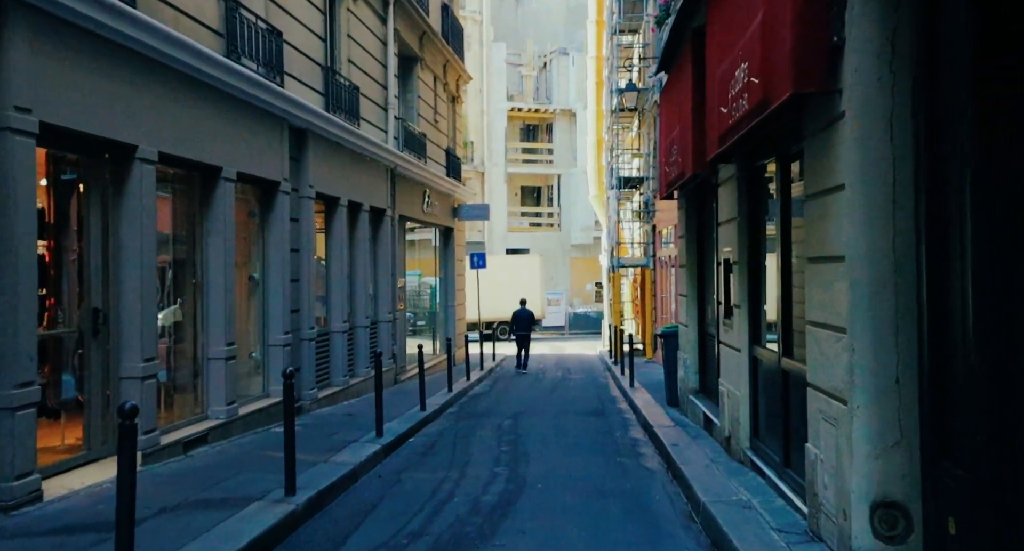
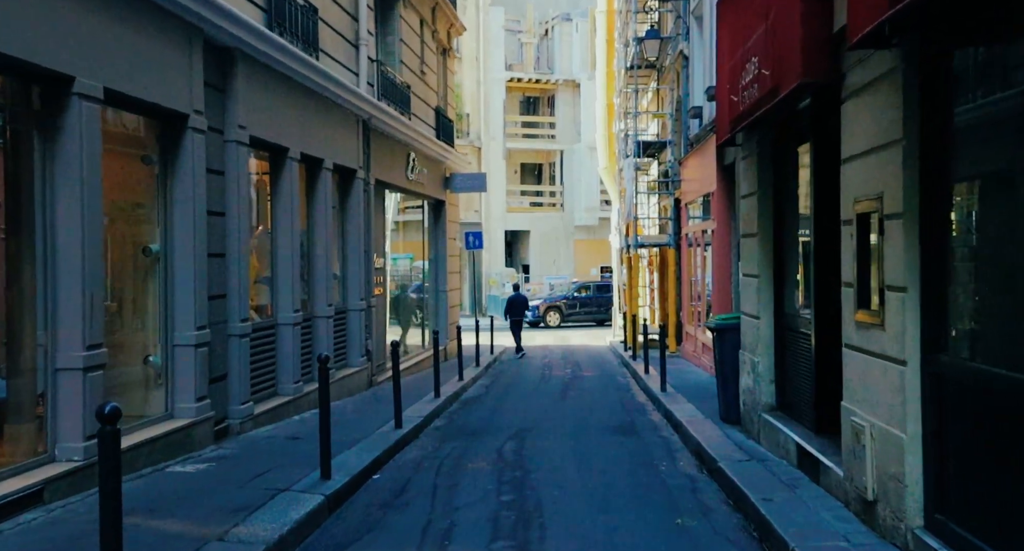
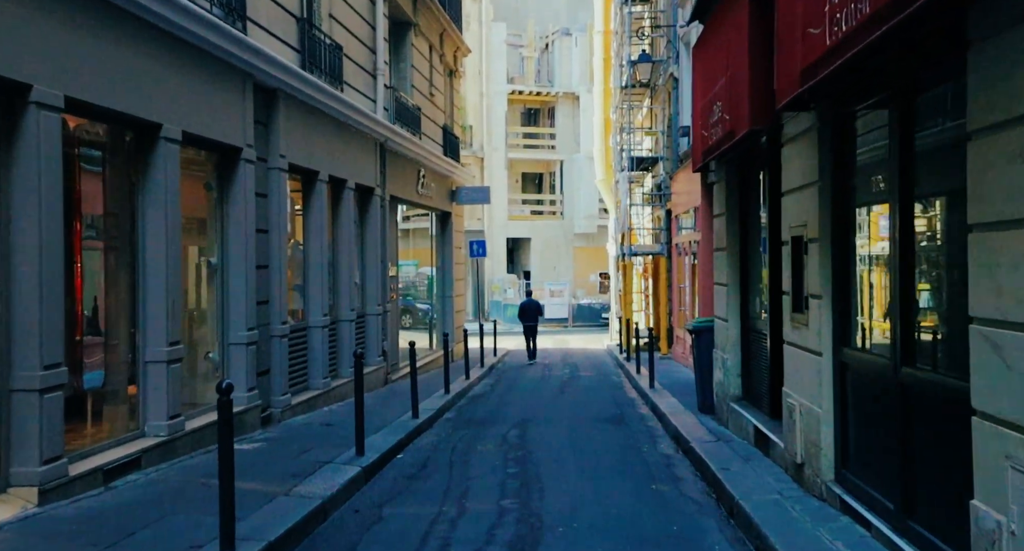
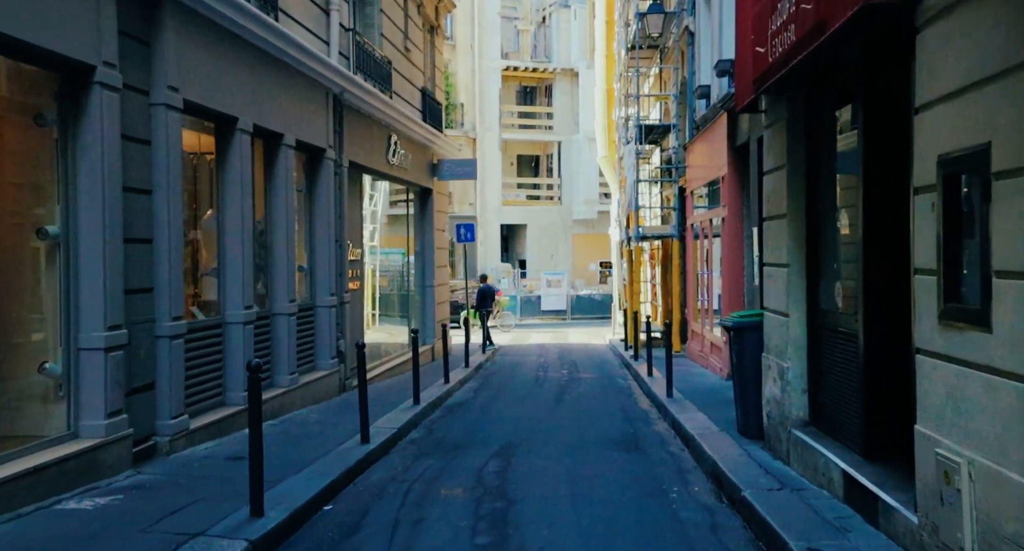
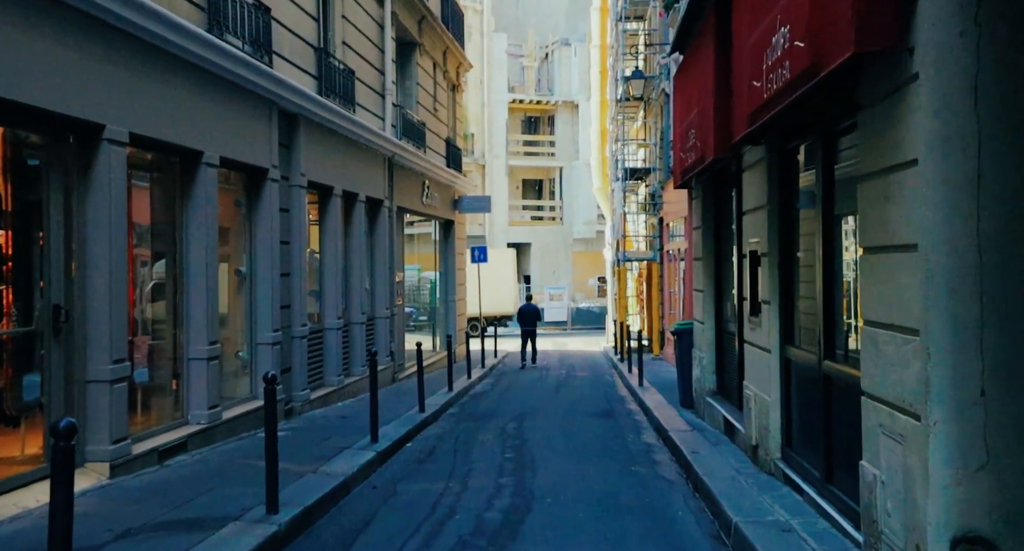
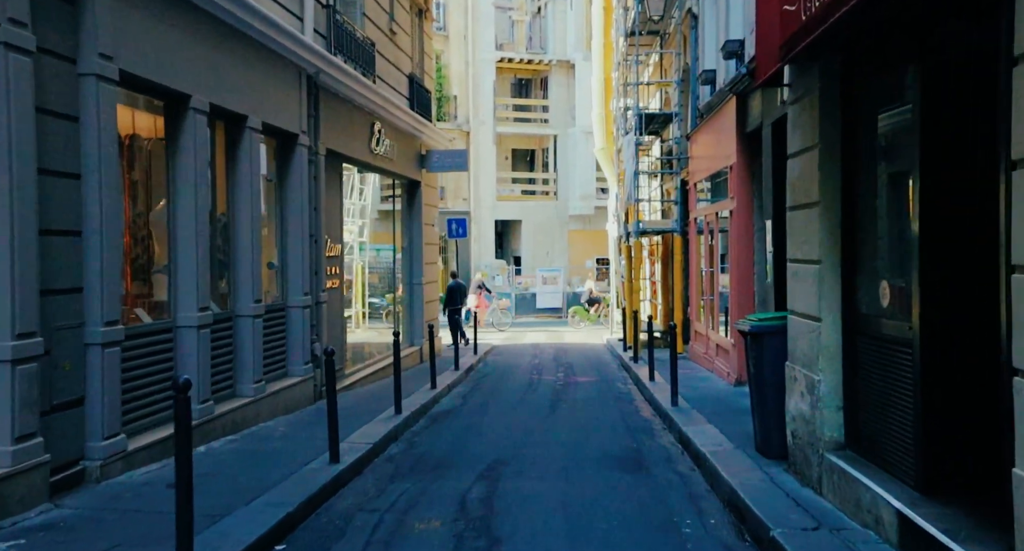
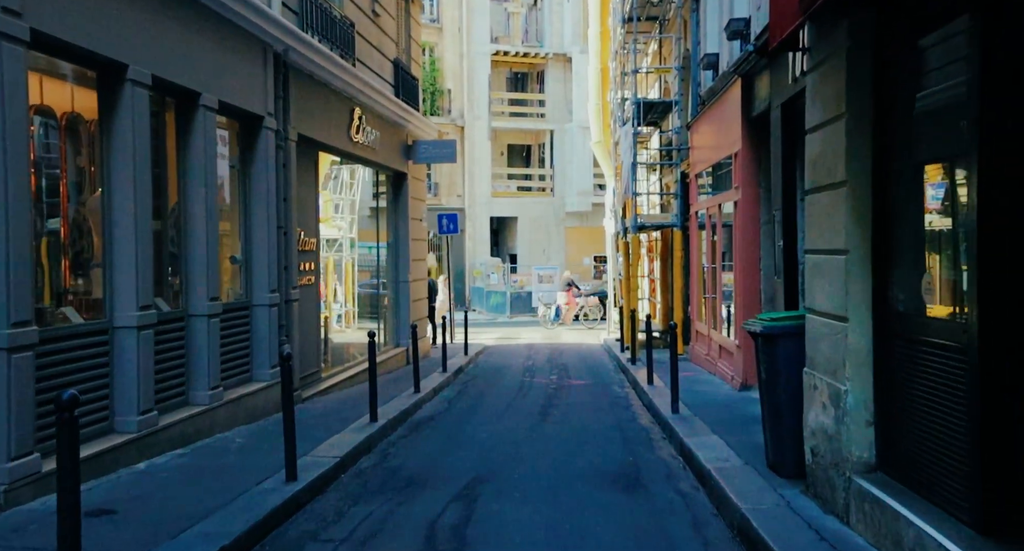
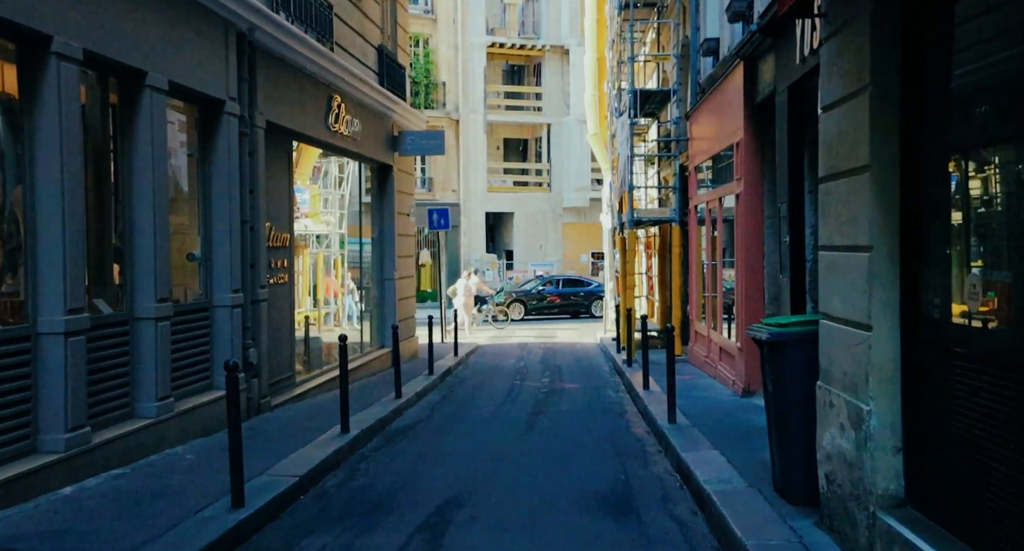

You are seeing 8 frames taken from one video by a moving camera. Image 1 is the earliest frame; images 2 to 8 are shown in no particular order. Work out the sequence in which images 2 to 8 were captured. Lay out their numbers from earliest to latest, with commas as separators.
5, 3, 2, 4, 6, 7, 8
